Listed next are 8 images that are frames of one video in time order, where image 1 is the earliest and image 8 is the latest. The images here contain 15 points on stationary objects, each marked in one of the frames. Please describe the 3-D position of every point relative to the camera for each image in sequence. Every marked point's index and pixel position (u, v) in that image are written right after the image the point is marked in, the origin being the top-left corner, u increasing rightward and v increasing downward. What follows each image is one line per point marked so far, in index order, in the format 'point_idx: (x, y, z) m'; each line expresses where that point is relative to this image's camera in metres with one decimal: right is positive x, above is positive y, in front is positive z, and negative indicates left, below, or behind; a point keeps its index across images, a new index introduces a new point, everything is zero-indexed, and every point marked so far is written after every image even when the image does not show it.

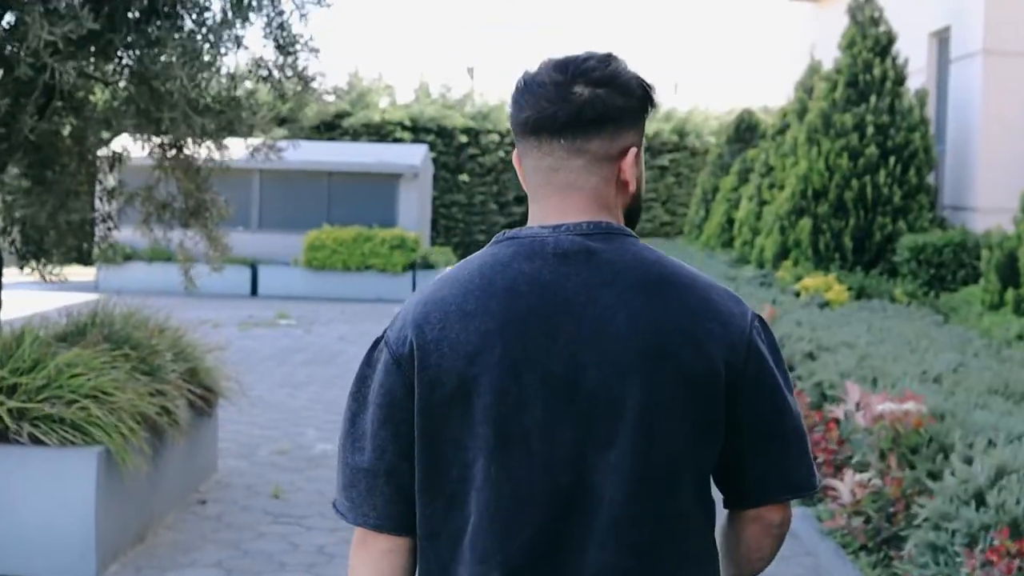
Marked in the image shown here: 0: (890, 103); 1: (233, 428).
0: (+4.3, +2.1, +14.8) m
1: (-1.8, -0.9, +8.4) m
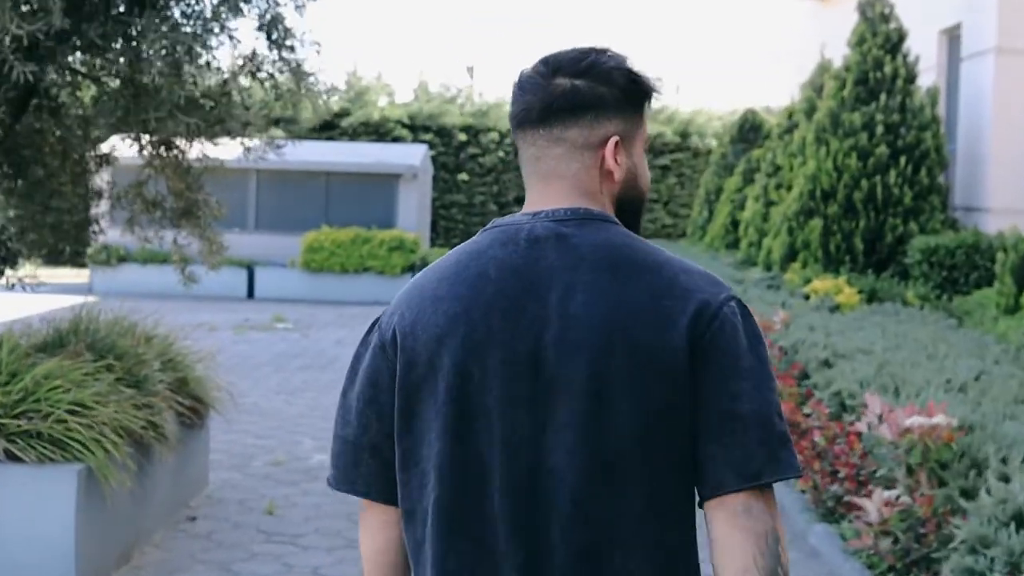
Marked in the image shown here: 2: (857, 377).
0: (+4.4, +2.1, +14.4) m
1: (-1.8, -1.0, +8.1) m
2: (+2.0, -0.5, +7.4) m
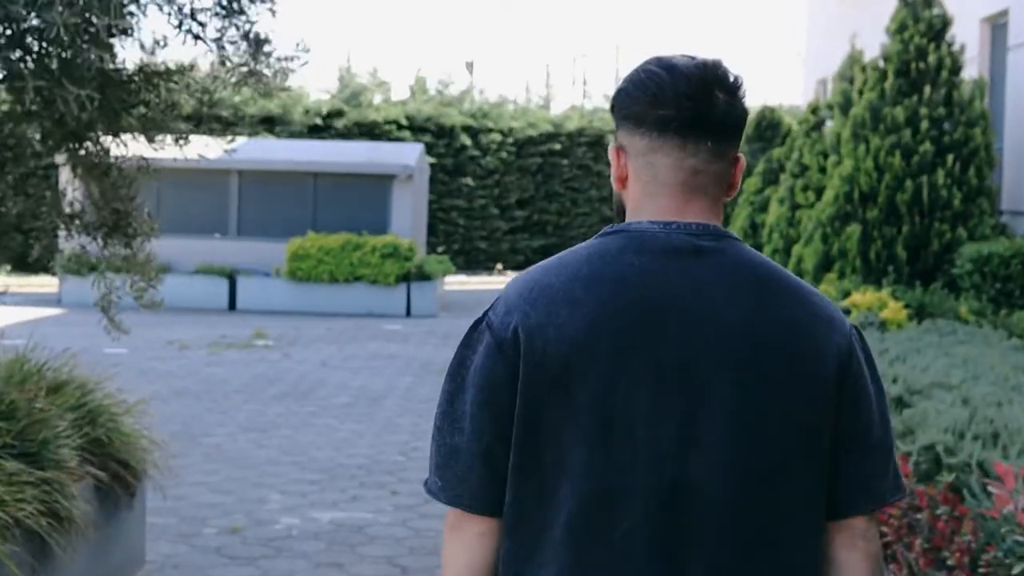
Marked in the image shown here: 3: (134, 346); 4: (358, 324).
0: (+4.4, +2.0, +13.1) m
1: (-1.7, -1.1, +6.7) m
2: (+2.0, -0.6, +6.0) m
3: (-3.7, -0.6, +12.4) m
4: (-1.9, -0.4, +15.6) m
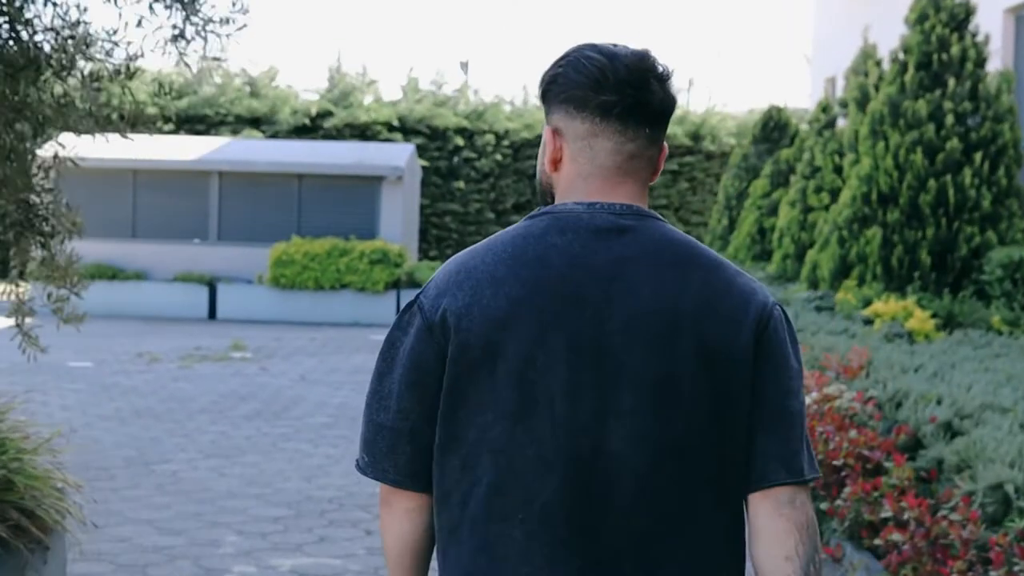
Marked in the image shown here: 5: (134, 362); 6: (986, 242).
0: (+4.3, +1.9, +12.2) m
1: (-1.8, -1.1, +5.8) m
2: (+2.0, -0.7, +5.1) m
3: (-3.7, -0.6, +11.6) m
4: (-1.9, -0.5, +14.7) m
5: (-3.4, -0.7, +11.5) m
6: (+4.4, +0.4, +11.9) m
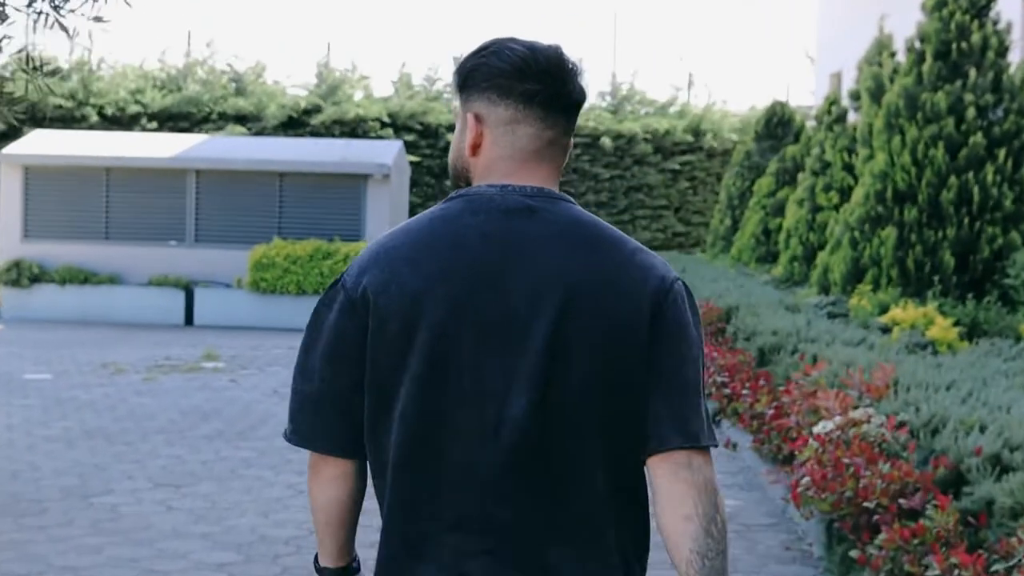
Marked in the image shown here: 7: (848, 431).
0: (+4.3, +1.8, +11.4) m
1: (-1.9, -1.2, +5.0) m
2: (+1.9, -0.7, +4.3) m
3: (-3.8, -0.7, +10.7) m
4: (-2.0, -0.6, +13.9) m
5: (-3.5, -0.7, +10.7) m
6: (+4.3, +0.4, +11.1) m
7: (+1.7, -0.7, +6.4) m
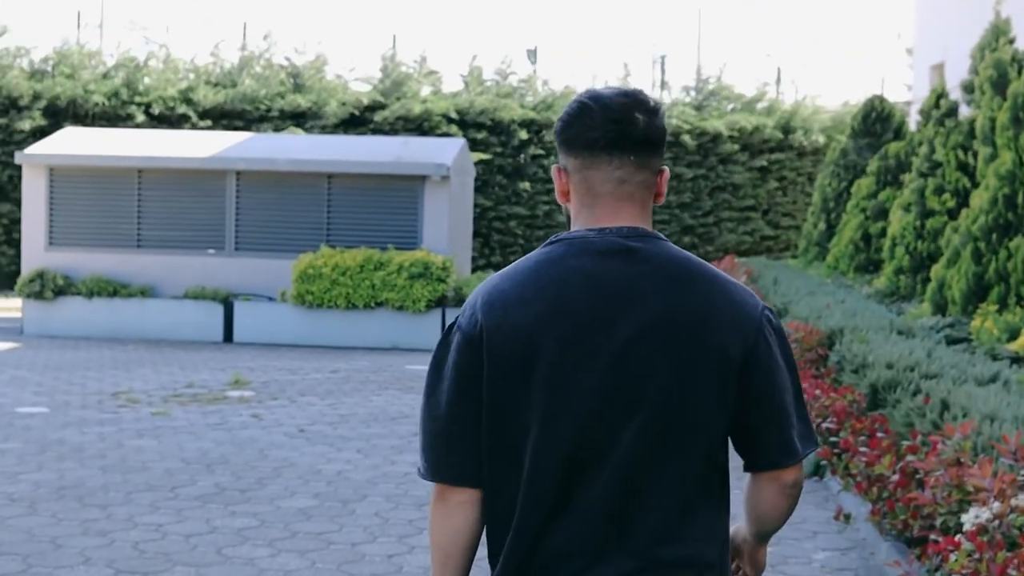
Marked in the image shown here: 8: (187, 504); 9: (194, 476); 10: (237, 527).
0: (+4.8, +1.7, +9.6) m
1: (-1.8, -1.3, +3.7) m
2: (+2.0, -0.9, +2.7) m
3: (-3.3, -0.8, +9.5) m
4: (-1.3, -0.7, +12.5) m
5: (-3.0, -0.8, +9.5) m
6: (+4.8, +0.2, +9.3) m
7: (+1.8, -0.9, +4.8) m
8: (-1.7, -1.1, +6.6) m
9: (-1.8, -1.0, +7.3) m
10: (-1.3, -1.1, +6.2) m
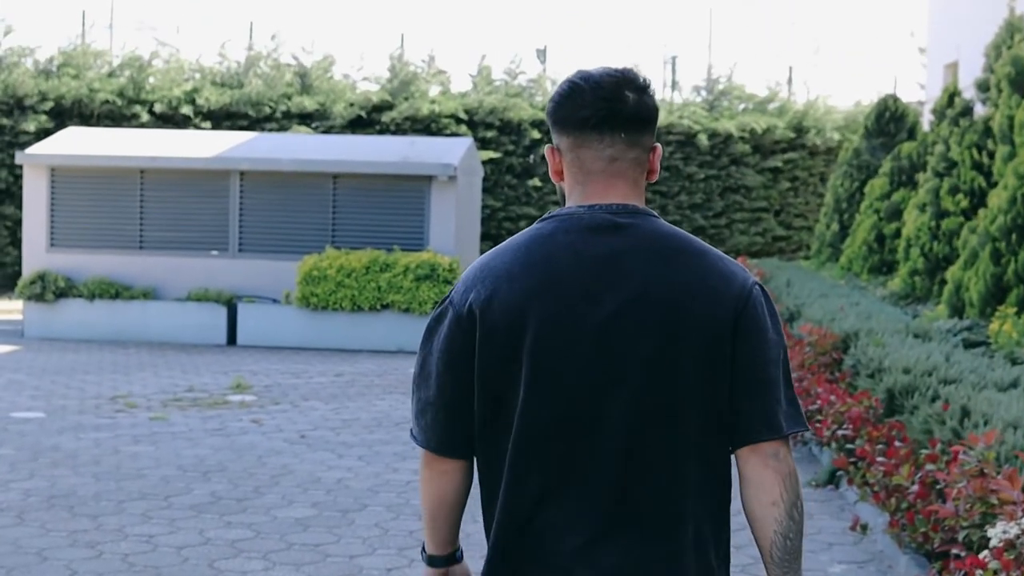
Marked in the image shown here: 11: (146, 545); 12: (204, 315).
0: (+4.8, +1.7, +9.4) m
1: (-1.8, -1.3, +3.5) m
2: (+1.9, -0.9, +2.4) m
3: (-3.3, -0.8, +9.3) m
4: (-1.3, -0.7, +12.3) m
5: (-2.9, -0.9, +9.3) m
6: (+4.8, +0.2, +9.1) m
7: (+1.9, -0.9, +4.5) m
8: (-1.6, -1.1, +6.4) m
9: (-1.8, -1.1, +7.1) m
10: (-1.3, -1.2, +6.0) m
11: (-1.6, -1.2, +5.8) m
12: (-3.4, -0.3, +14.1) m
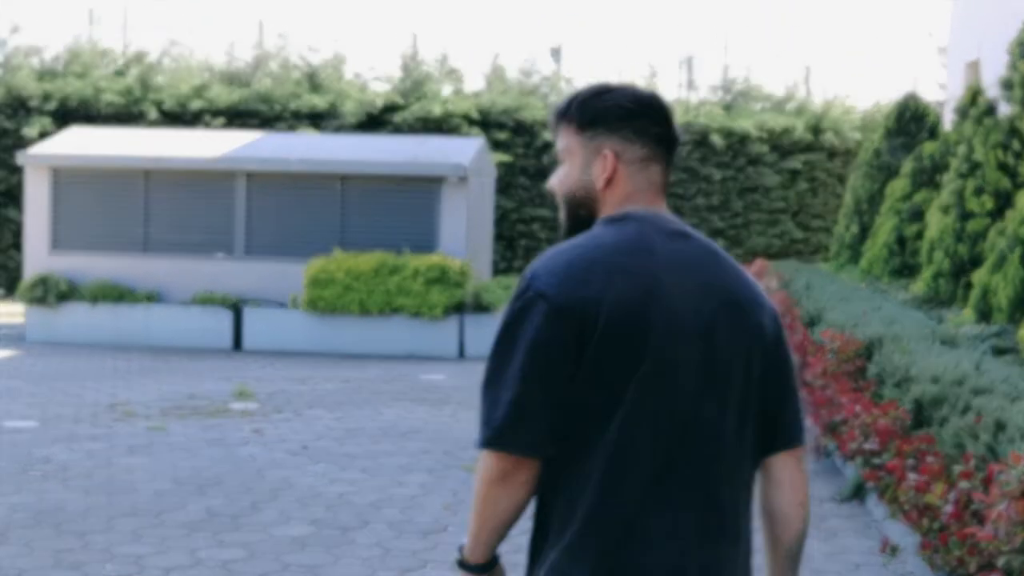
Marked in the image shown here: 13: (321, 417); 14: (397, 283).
0: (+4.9, +1.6, +9.0) m
1: (-1.8, -1.4, +3.1) m
2: (+1.9, -0.9, +2.1) m
3: (-3.2, -0.9, +9.0) m
4: (-1.1, -0.8, +12.0) m
5: (-2.9, -0.9, +9.0) m
6: (+4.9, +0.2, +8.7) m
7: (+1.9, -0.9, +4.2) m
8: (-1.6, -1.1, +6.1) m
9: (-1.7, -1.1, +6.7) m
10: (-1.3, -1.2, +5.7) m
11: (-1.6, -1.2, +5.5) m
12: (-3.2, -0.3, +13.8) m
13: (-1.4, -0.9, +9.3) m
14: (-1.2, +0.1, +13.5) m
